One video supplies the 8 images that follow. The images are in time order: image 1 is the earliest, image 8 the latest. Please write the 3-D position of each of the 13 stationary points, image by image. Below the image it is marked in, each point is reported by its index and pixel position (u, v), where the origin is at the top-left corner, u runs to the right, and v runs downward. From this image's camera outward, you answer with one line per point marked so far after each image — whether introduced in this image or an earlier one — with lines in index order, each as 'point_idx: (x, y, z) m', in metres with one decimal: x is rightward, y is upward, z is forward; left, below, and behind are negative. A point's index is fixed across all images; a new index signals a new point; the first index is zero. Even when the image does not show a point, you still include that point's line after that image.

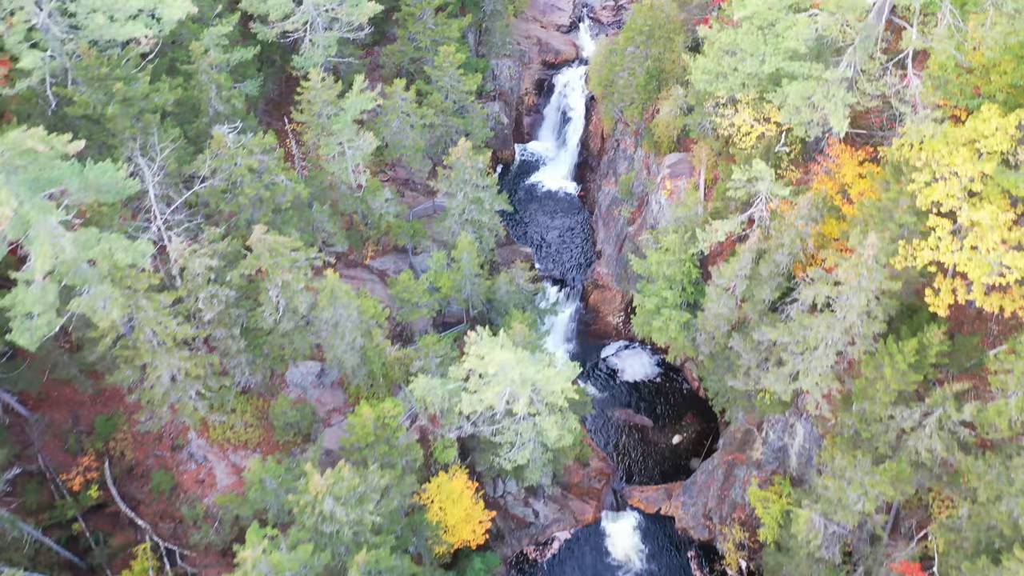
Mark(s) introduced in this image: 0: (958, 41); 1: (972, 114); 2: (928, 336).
0: (+10.4, +5.7, +18.0) m
1: (+10.6, +4.1, +17.8) m
2: (+10.1, -1.1, +18.8) m
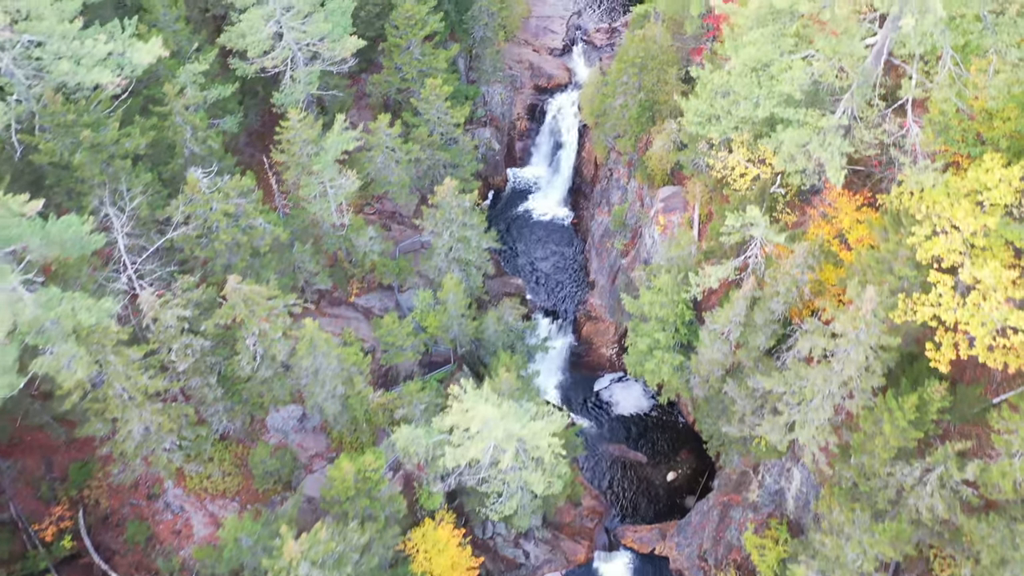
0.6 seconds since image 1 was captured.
0: (+10.0, +4.4, +17.2) m
1: (+10.2, +2.8, +17.1) m
2: (+9.7, -2.4, +18.0) m
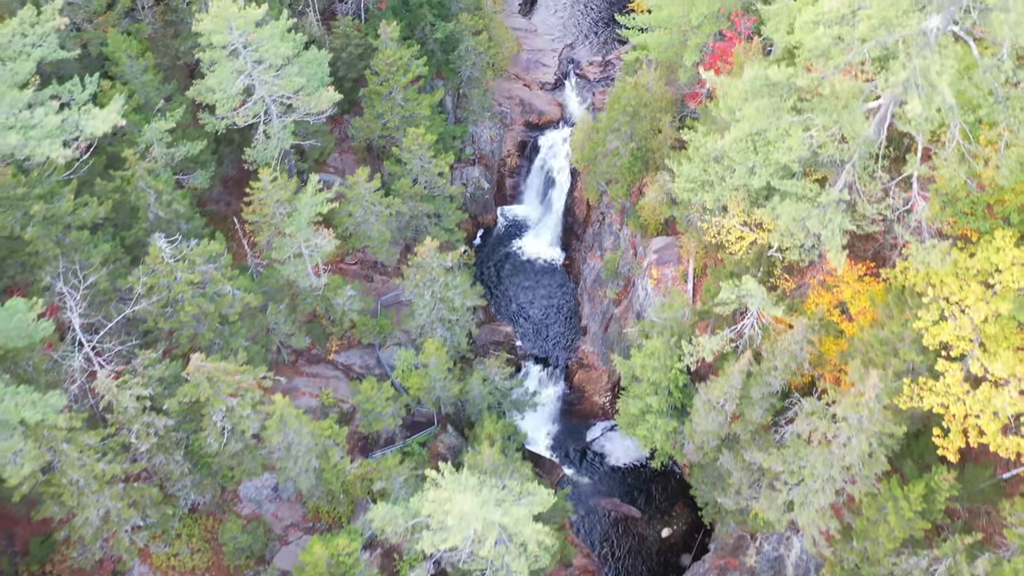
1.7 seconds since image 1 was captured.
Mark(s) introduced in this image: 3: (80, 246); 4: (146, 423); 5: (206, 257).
0: (+9.5, +2.6, +16.1) m
1: (+9.7, +1.0, +15.9) m
2: (+9.3, -4.2, +16.8) m
3: (-10.2, +1.0, +18.2) m
4: (-8.7, -3.2, +18.4) m
5: (-7.9, +0.8, +19.8) m
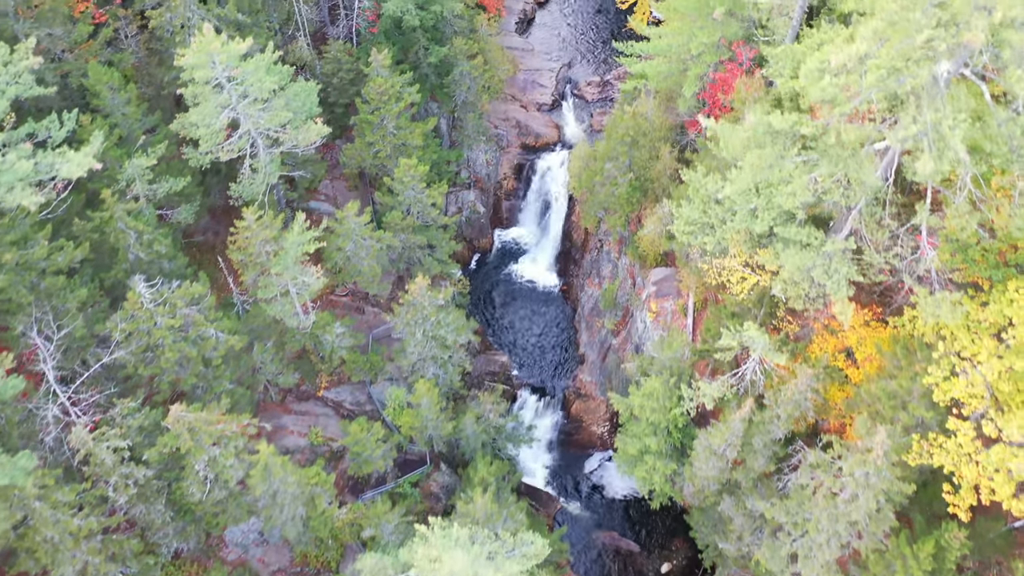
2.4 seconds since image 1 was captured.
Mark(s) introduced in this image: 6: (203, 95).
0: (+9.3, +1.5, +15.4) m
1: (+9.6, -0.1, +15.2) m
2: (+9.1, -5.3, +16.1) m
3: (-10.4, -0.1, +17.5) m
4: (-8.9, -4.3, +17.7) m
5: (-8.0, -0.3, +19.1) m
6: (-7.8, +4.9, +19.5) m
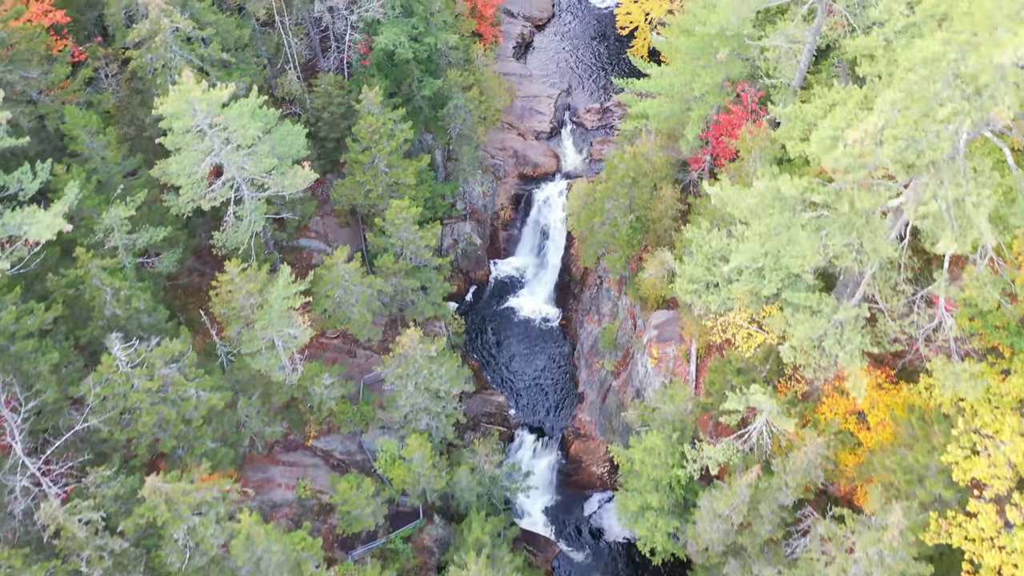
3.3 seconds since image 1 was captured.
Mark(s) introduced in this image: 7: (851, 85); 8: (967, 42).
0: (+9.2, +0.1, +14.5) m
1: (+9.4, -1.4, +14.3) m
2: (+9.0, -6.7, +15.2) m
3: (-10.5, -1.5, +16.7) m
4: (-9.0, -5.7, +16.8) m
5: (-8.2, -1.7, +18.3) m
6: (-7.9, +3.5, +18.6) m
7: (+6.0, +3.6, +13.7) m
8: (+6.5, +3.5, +11.0) m
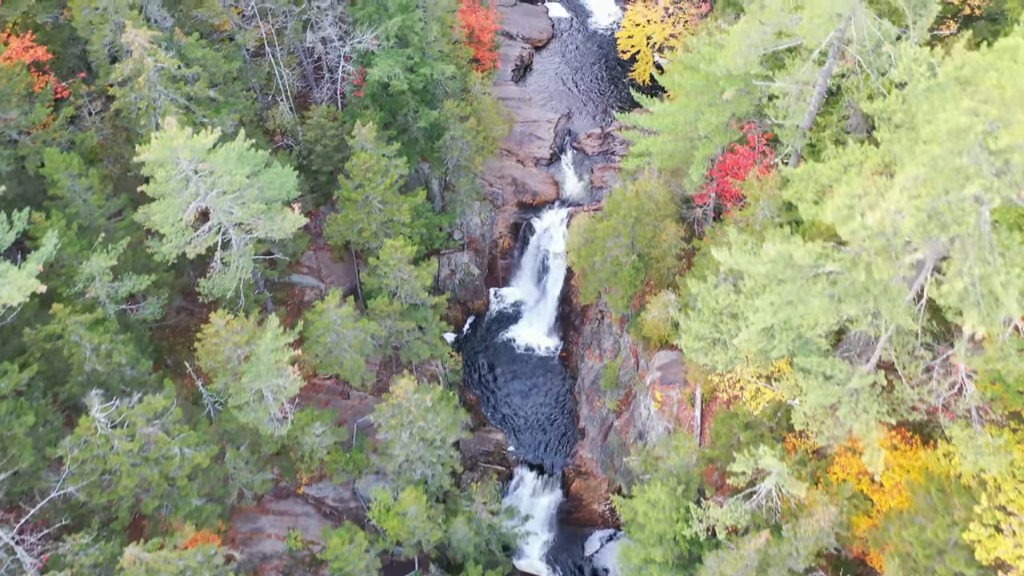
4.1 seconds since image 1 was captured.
0: (+9.1, -1.1, +13.7) m
1: (+9.4, -2.7, +13.5) m
2: (+8.9, -7.9, +14.4) m
3: (-10.6, -2.7, +15.9) m
4: (-9.1, -6.9, +16.0) m
5: (-8.2, -2.9, +17.5) m
6: (-8.0, +2.3, +17.8) m
7: (+6.0, +2.4, +13.0) m
8: (+6.4, +2.3, +10.2) m
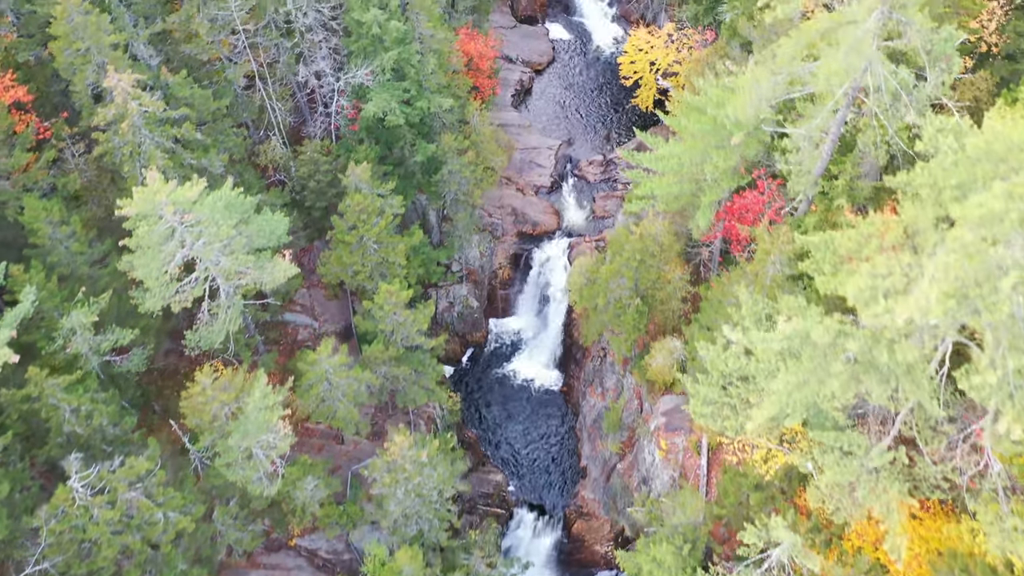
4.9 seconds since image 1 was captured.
0: (+9.1, -2.3, +12.9) m
1: (+9.4, -3.9, +12.7) m
2: (+8.9, -9.1, +13.6) m
3: (-10.6, -4.0, +15.1) m
4: (-9.1, -8.2, +15.2) m
5: (-8.2, -4.2, +16.7) m
6: (-8.0, +1.0, +17.0) m
7: (+6.0, +1.1, +12.2) m
8: (+6.4, +1.1, +9.4) m
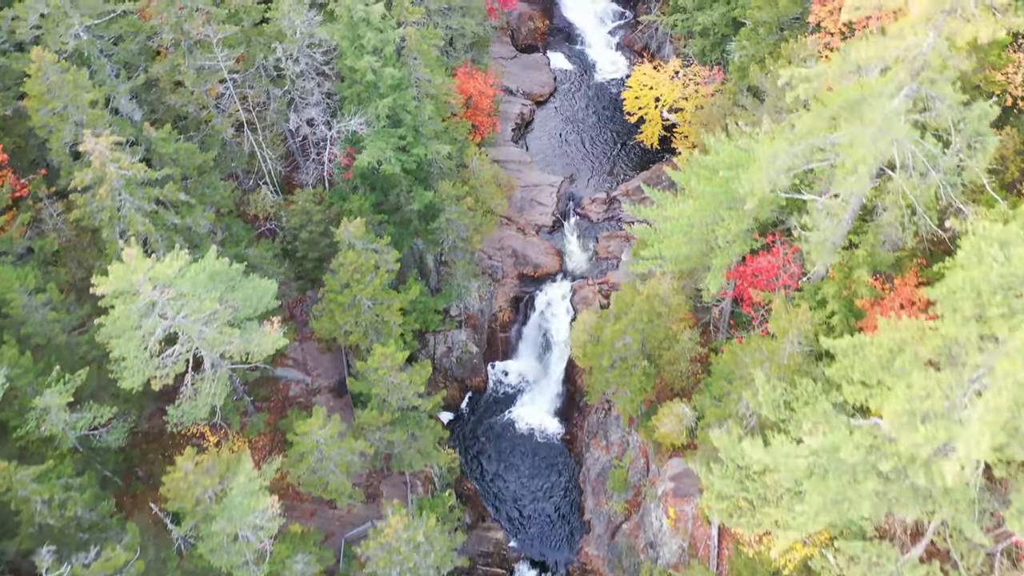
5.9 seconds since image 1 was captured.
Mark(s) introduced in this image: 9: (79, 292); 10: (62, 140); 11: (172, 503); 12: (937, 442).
0: (+9.1, -4.0, +11.8) m
1: (+9.4, -5.5, +11.7) m
2: (+8.9, -10.8, +12.5) m
3: (-10.6, -5.6, +14.1) m
4: (-9.1, -9.9, +14.1) m
5: (-8.2, -5.9, +15.7) m
6: (-8.0, -0.7, +16.0) m
7: (+6.0, -0.5, +11.1) m
8: (+6.4, -0.6, +8.4) m
9: (-11.1, -0.1, +19.8) m
10: (-10.5, +3.4, +18.0) m
11: (-7.6, -4.7, +17.1) m
12: (+5.4, -2.0, +9.9) m
